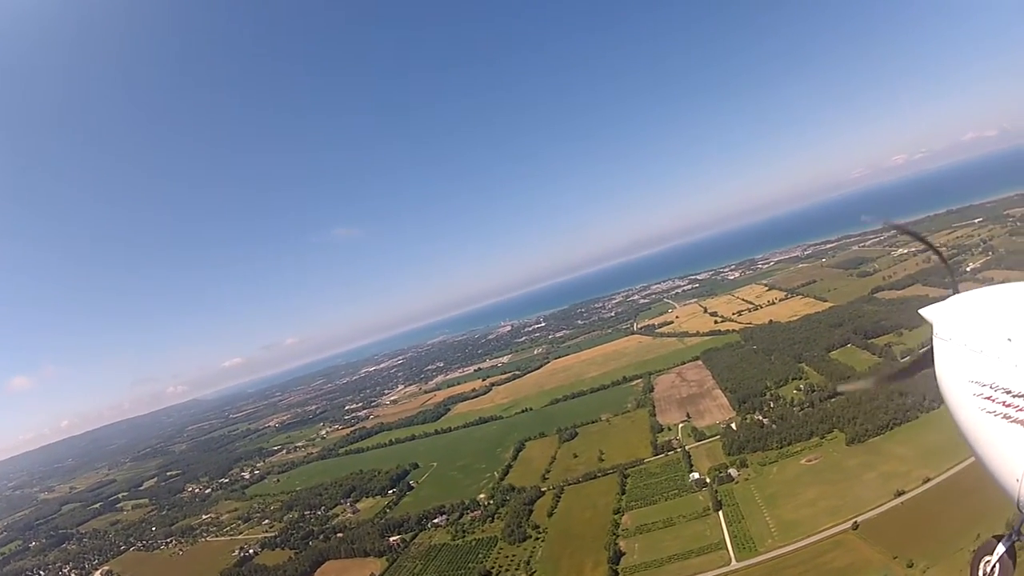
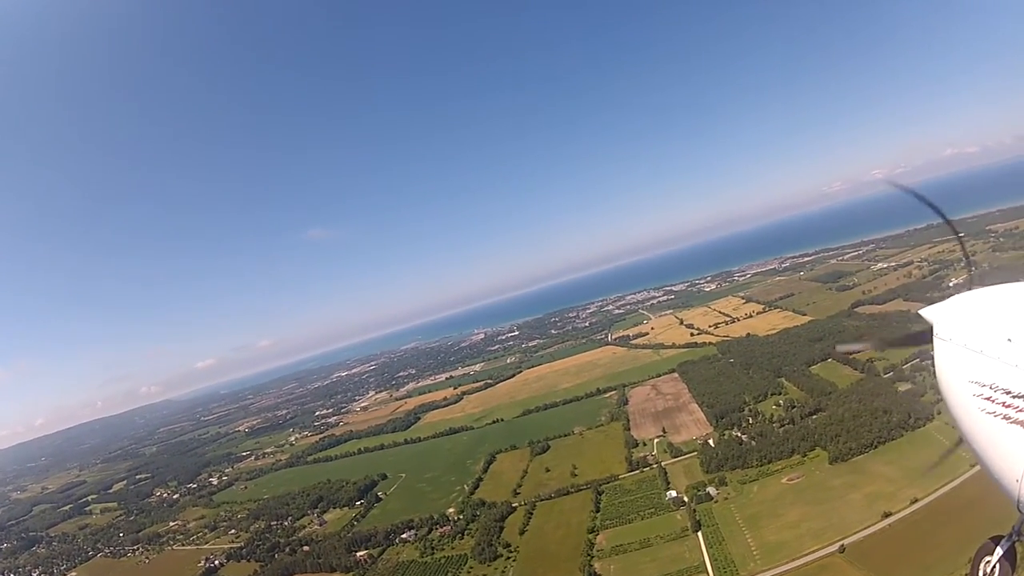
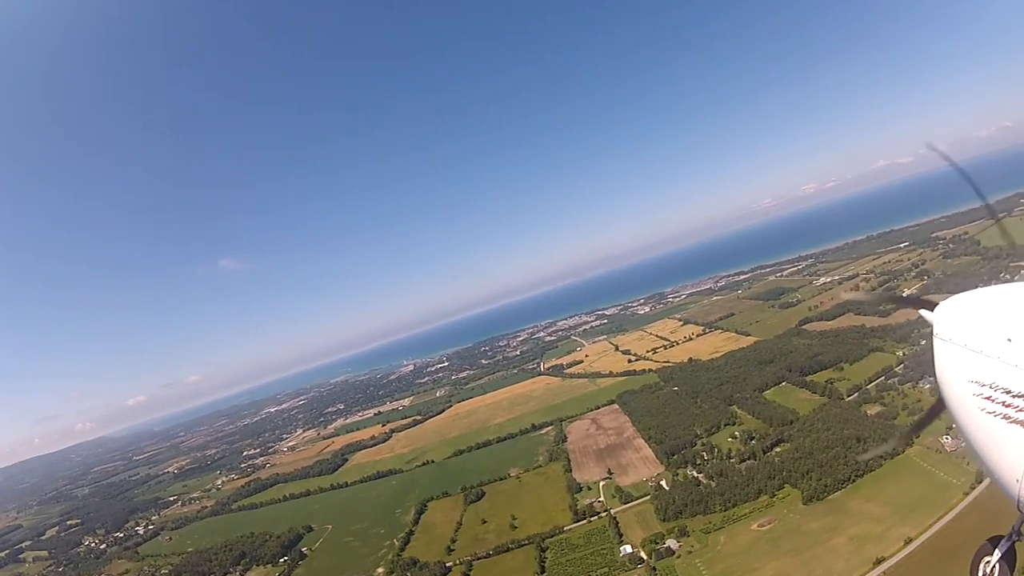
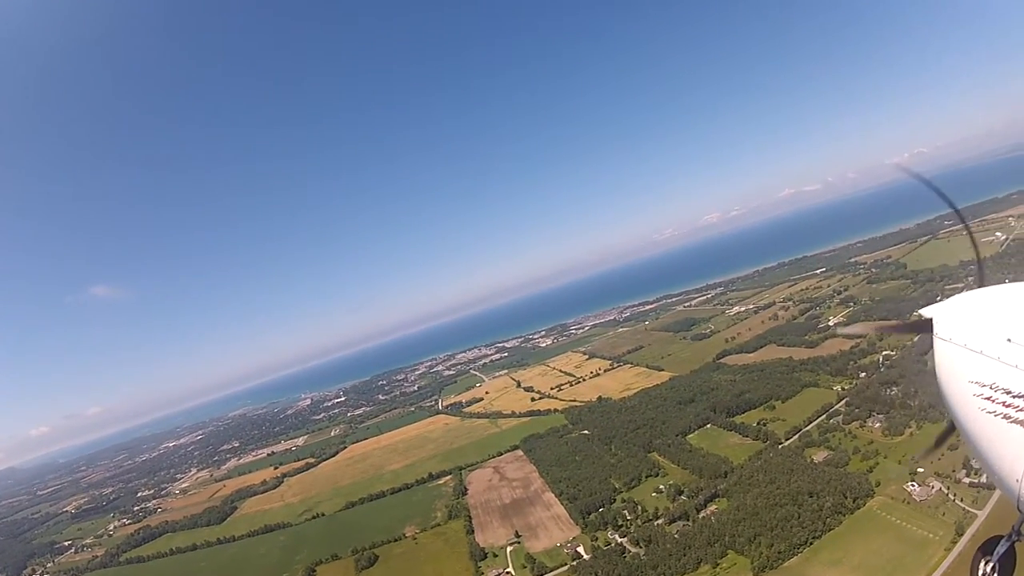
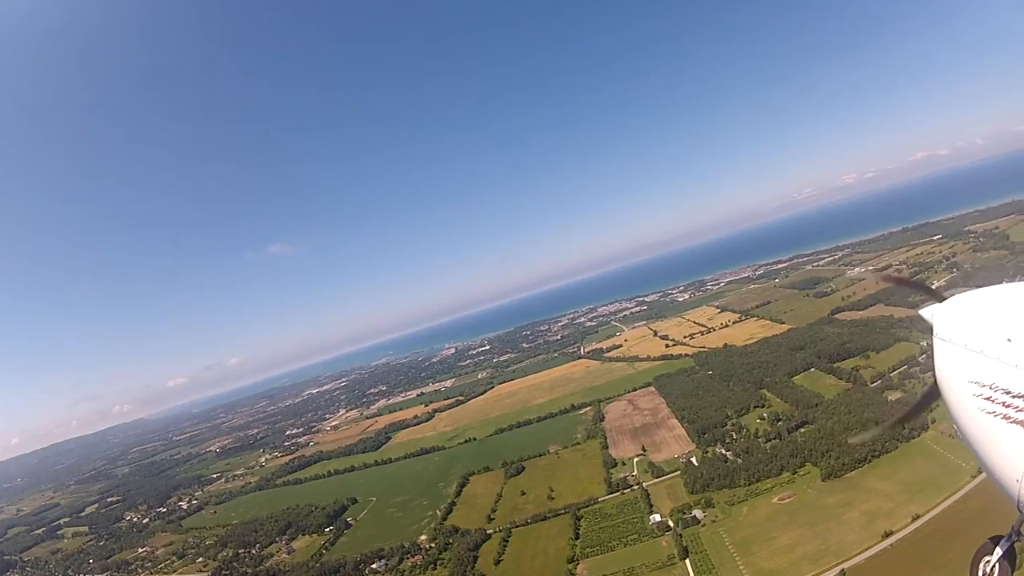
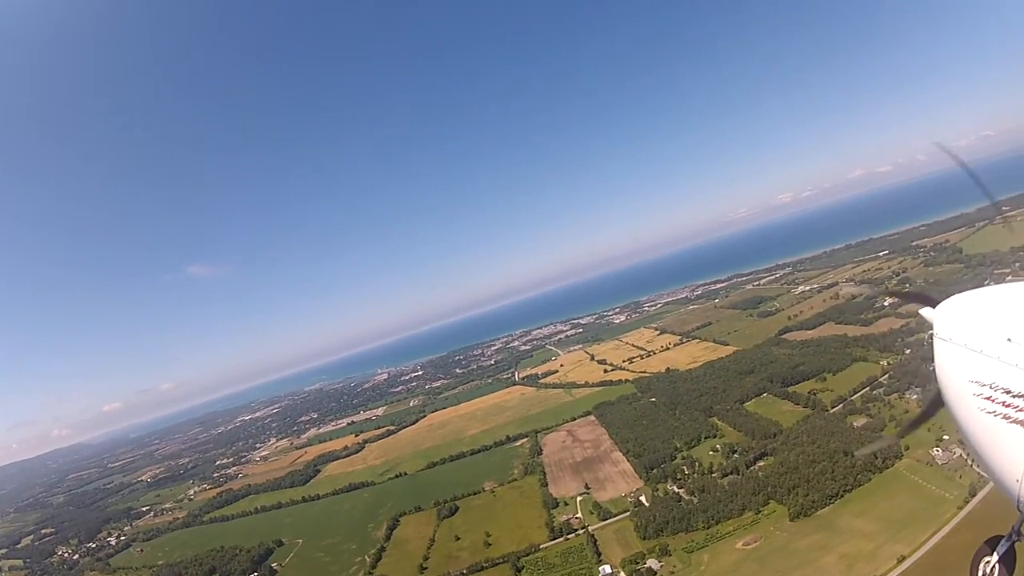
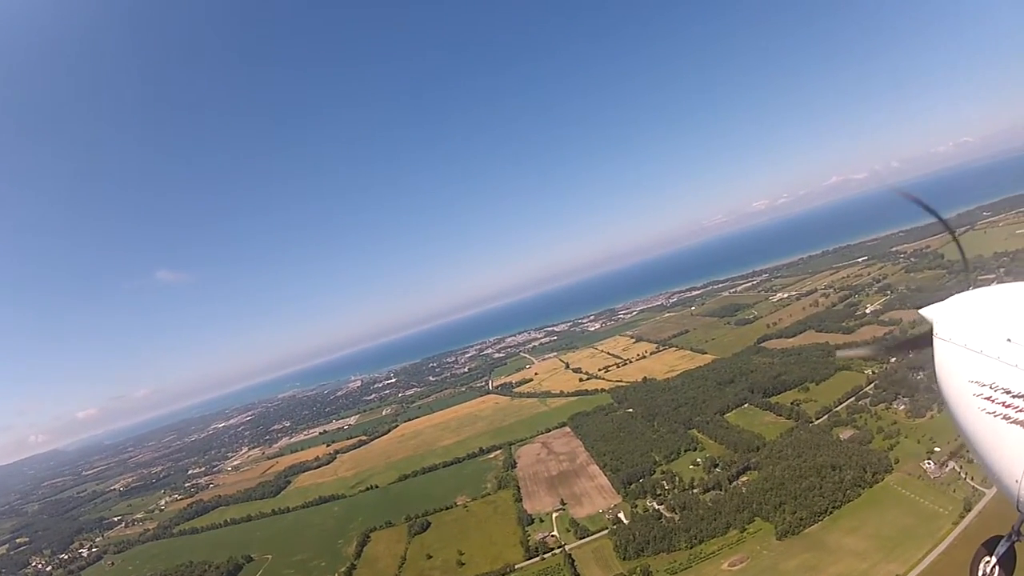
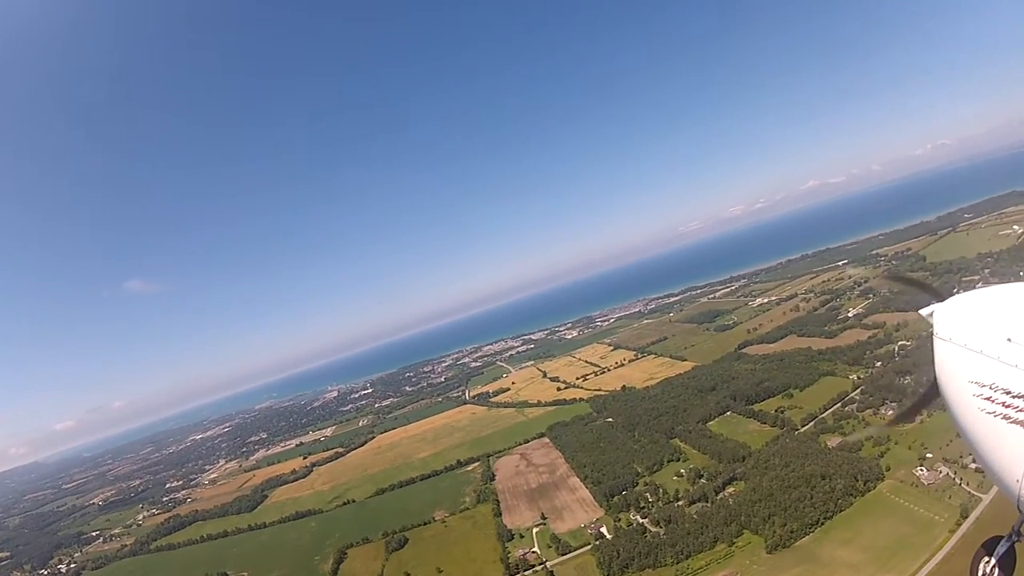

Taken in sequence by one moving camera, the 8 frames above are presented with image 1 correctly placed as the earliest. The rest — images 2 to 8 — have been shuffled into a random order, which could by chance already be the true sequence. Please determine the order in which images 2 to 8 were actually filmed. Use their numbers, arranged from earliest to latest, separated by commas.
2, 5, 3, 6, 7, 8, 4
